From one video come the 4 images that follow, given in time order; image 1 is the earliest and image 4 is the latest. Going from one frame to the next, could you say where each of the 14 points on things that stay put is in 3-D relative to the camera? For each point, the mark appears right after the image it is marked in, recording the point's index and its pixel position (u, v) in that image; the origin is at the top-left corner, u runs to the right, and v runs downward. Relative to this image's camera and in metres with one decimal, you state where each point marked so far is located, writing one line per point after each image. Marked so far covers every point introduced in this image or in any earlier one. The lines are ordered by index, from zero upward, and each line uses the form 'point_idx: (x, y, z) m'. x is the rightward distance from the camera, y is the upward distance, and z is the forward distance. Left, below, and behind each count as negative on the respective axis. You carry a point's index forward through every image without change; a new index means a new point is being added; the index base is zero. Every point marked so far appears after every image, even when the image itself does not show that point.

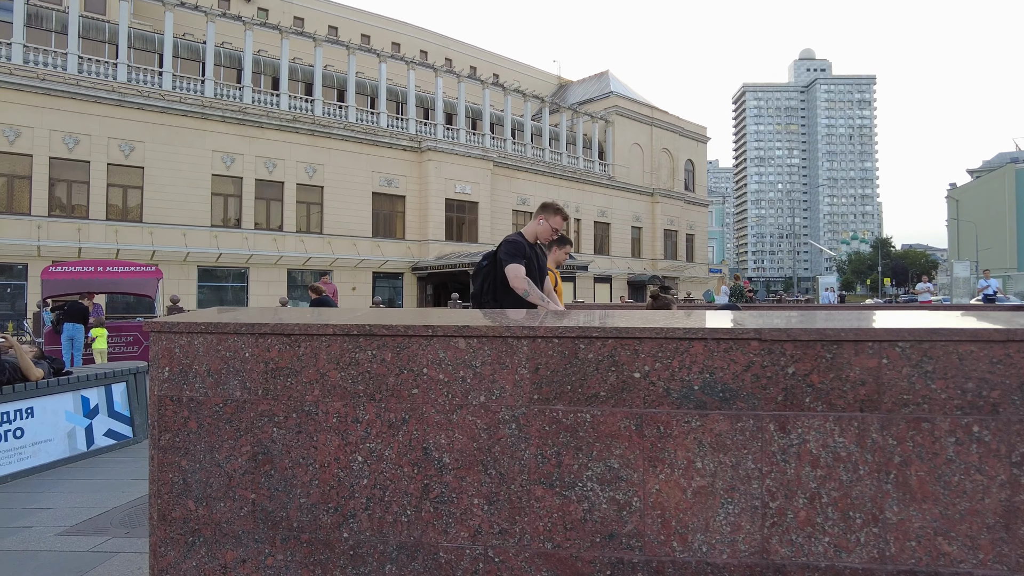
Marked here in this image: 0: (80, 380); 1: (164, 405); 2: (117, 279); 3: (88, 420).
0: (-3.2, -0.7, +5.0) m
1: (-1.3, -0.4, +2.5) m
2: (-7.0, +0.2, +11.9) m
3: (-3.2, -1.0, +5.1) m
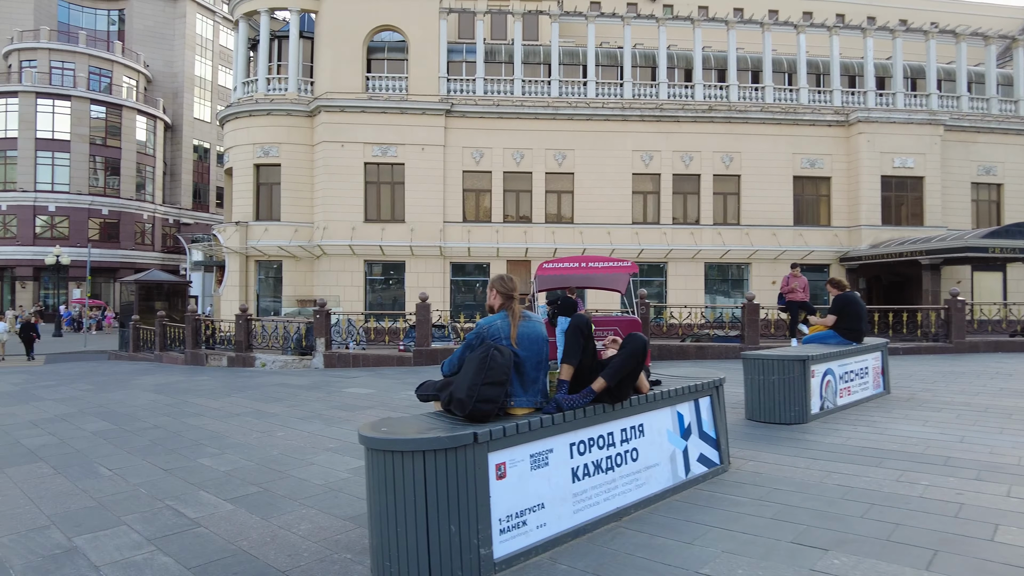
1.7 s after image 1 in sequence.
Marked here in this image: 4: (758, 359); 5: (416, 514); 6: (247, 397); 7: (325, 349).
0: (+1.0, -0.6, +4.1) m
1: (+1.3, -0.4, +1.0) m
2: (+1.5, +0.3, +12.0) m
3: (+1.1, -1.0, +4.2) m
4: (+2.3, -0.7, +6.2) m
5: (-0.4, -0.9, +2.8) m
6: (-3.5, -1.4, +8.9) m
7: (-3.7, -1.2, +13.3) m
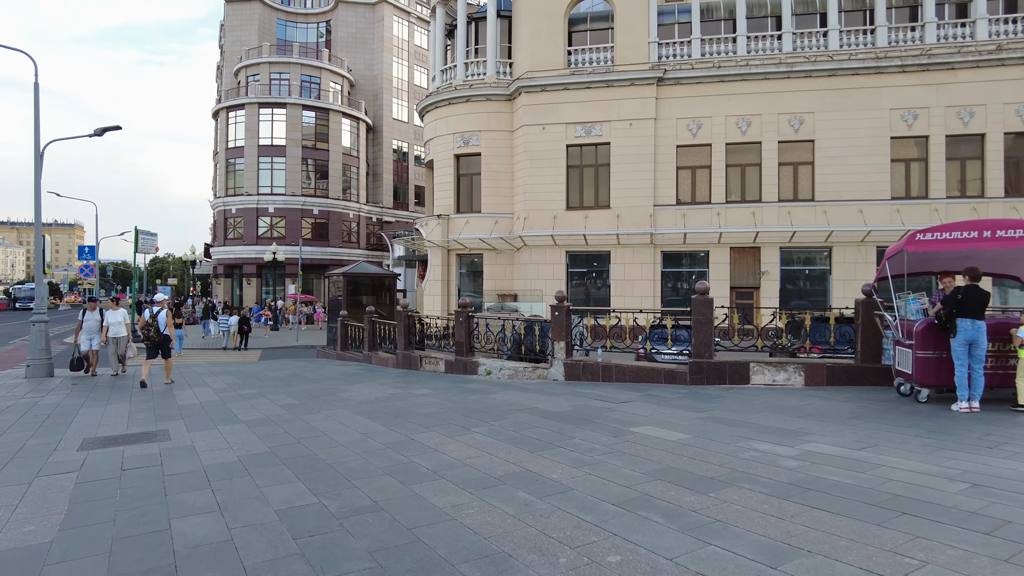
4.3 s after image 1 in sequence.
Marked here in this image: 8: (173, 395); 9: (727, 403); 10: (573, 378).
0: (+3.0, -0.5, +0.2) m
1: (+2.5, -0.3, -3.0) m
2: (+5.5, +0.4, +7.7) m
3: (+3.1, -0.8, +0.2) m
4: (+4.7, -0.5, +1.8) m
5: (+1.3, -0.8, -0.8) m
6: (-0.2, -1.3, +5.9) m
7: (+0.8, -1.1, +10.2) m
8: (-5.1, -1.6, +10.1) m
9: (+2.5, -1.3, +7.9) m
10: (+0.9, -1.4, +10.1) m
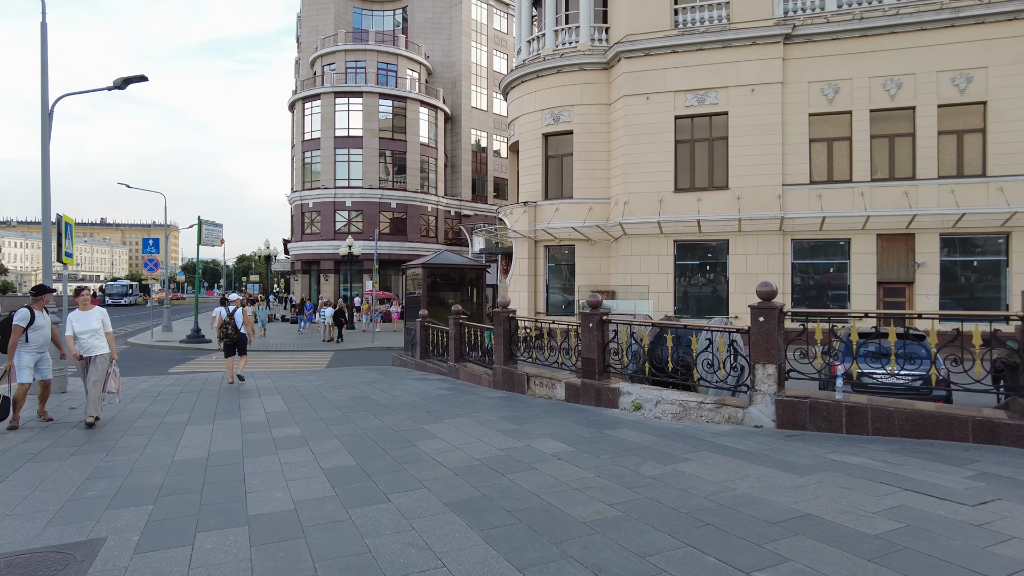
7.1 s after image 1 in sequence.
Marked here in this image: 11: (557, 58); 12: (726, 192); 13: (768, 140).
0: (+3.5, -0.5, -3.8) m
1: (+2.7, -0.3, -6.9) m
2: (+6.8, +0.5, +3.3) m
3: (+3.6, -0.8, -3.8) m
4: (+5.5, -0.4, -2.4) m
5: (+1.7, -0.8, -4.6) m
6: (+1.1, -1.2, +2.2) m
7: (+2.5, -1.0, +6.4) m
8: (-3.4, -1.5, +6.9) m
9: (+3.9, -1.2, +3.8) m
10: (+2.6, -1.3, +6.3) m
11: (+1.7, +7.5, +20.2) m
12: (+6.5, +2.8, +18.1) m
13: (+7.6, +4.3, +17.8) m
